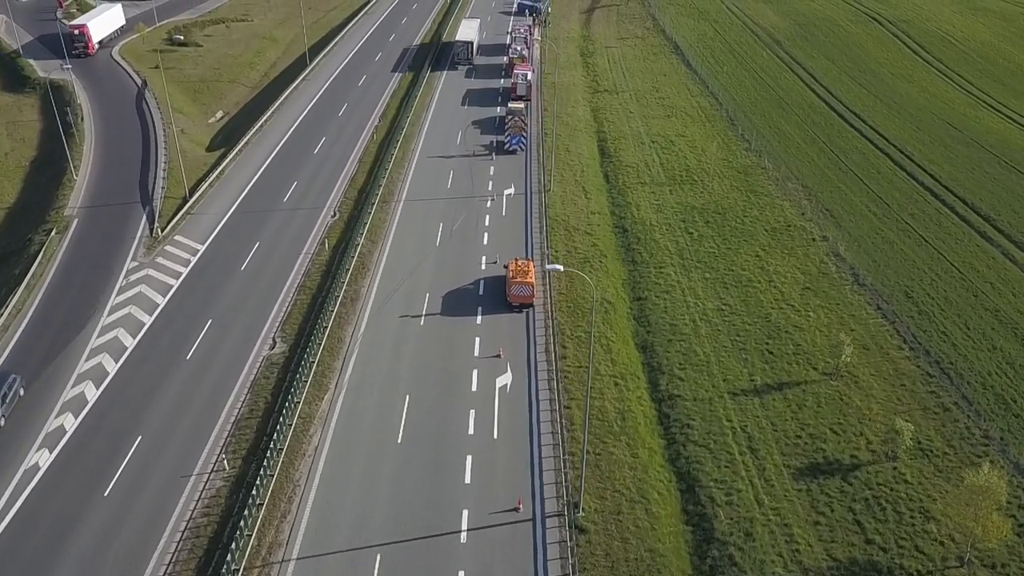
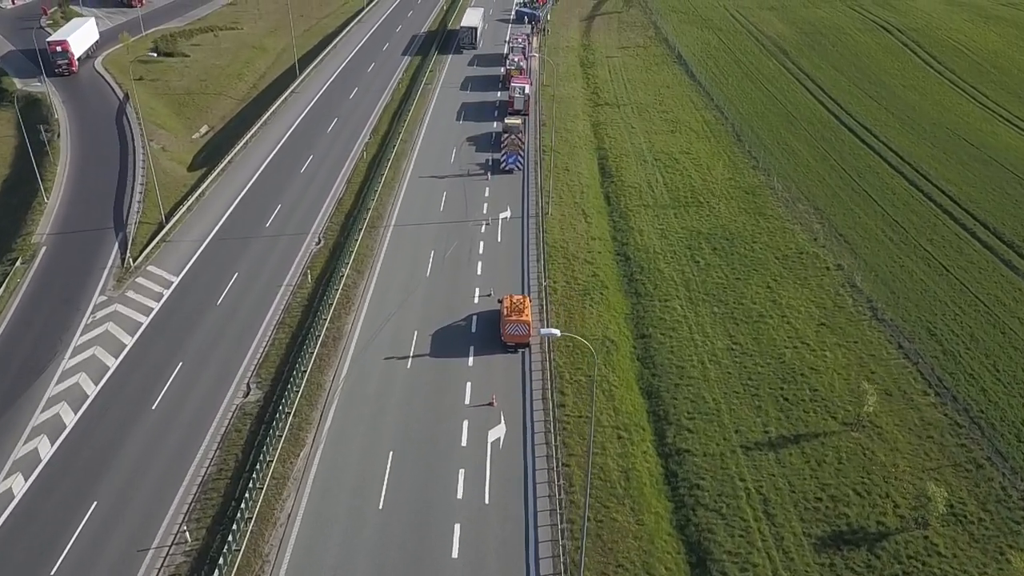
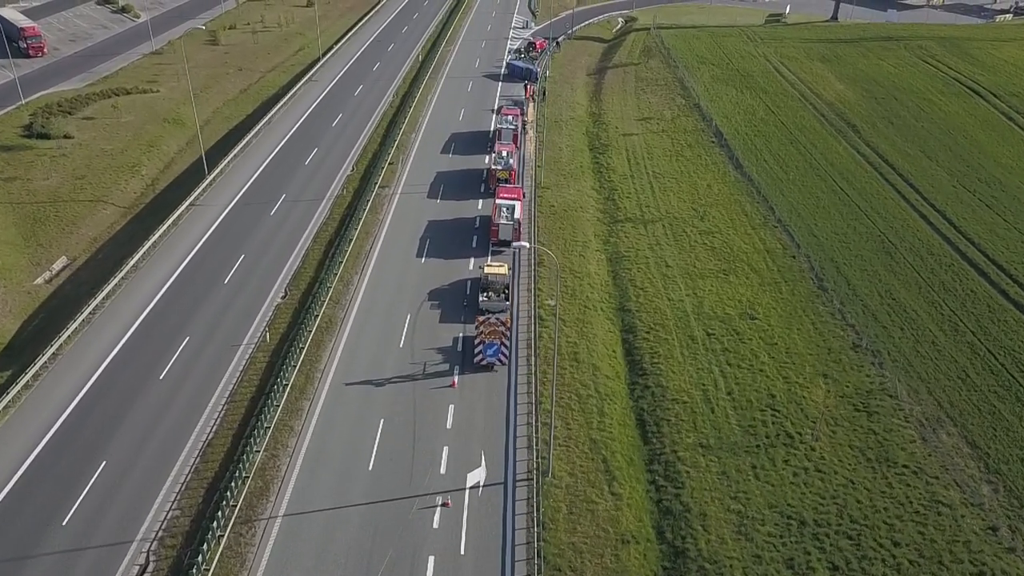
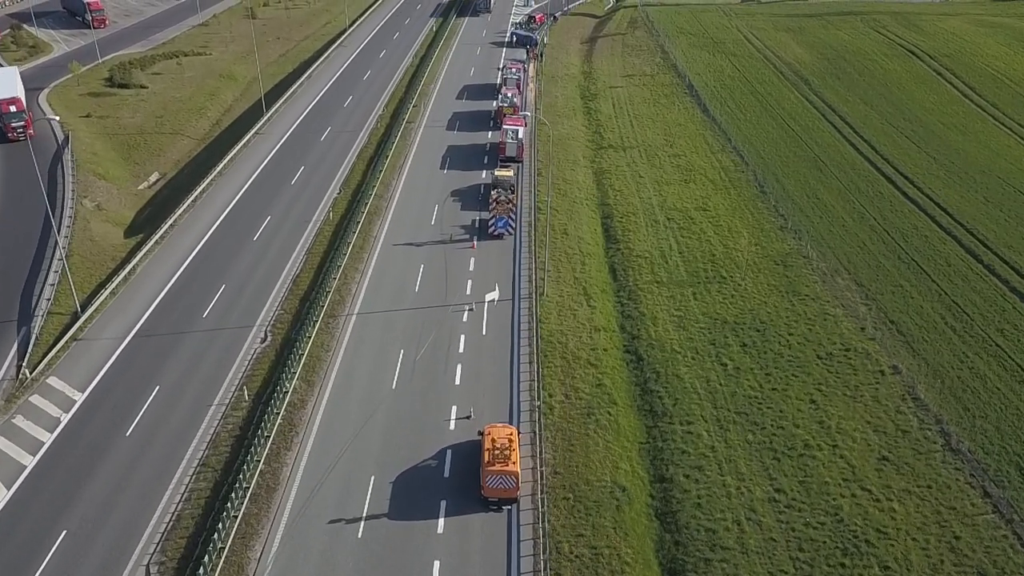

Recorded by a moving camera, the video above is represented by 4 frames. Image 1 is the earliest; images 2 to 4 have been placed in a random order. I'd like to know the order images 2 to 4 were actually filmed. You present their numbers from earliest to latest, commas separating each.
2, 4, 3
